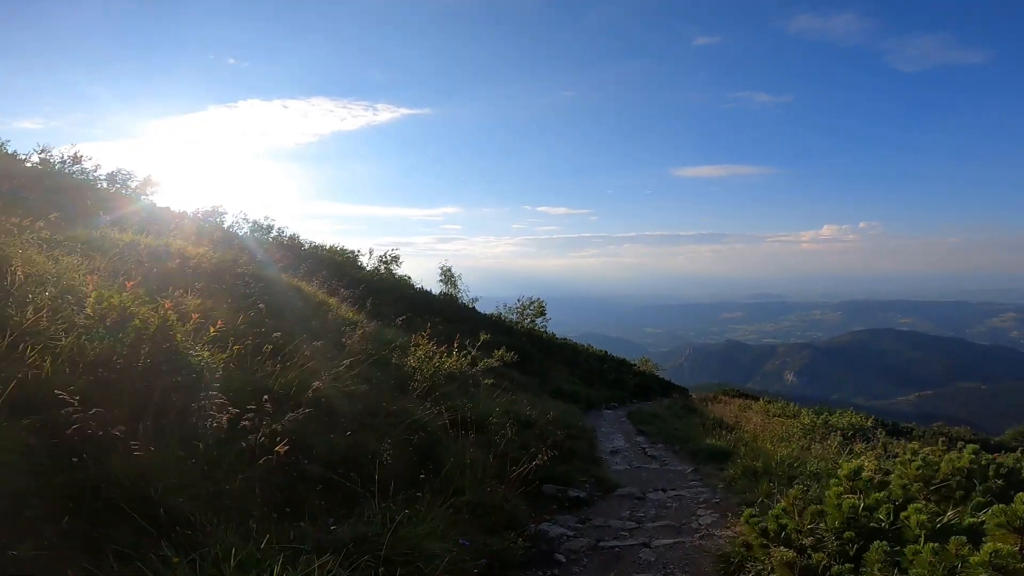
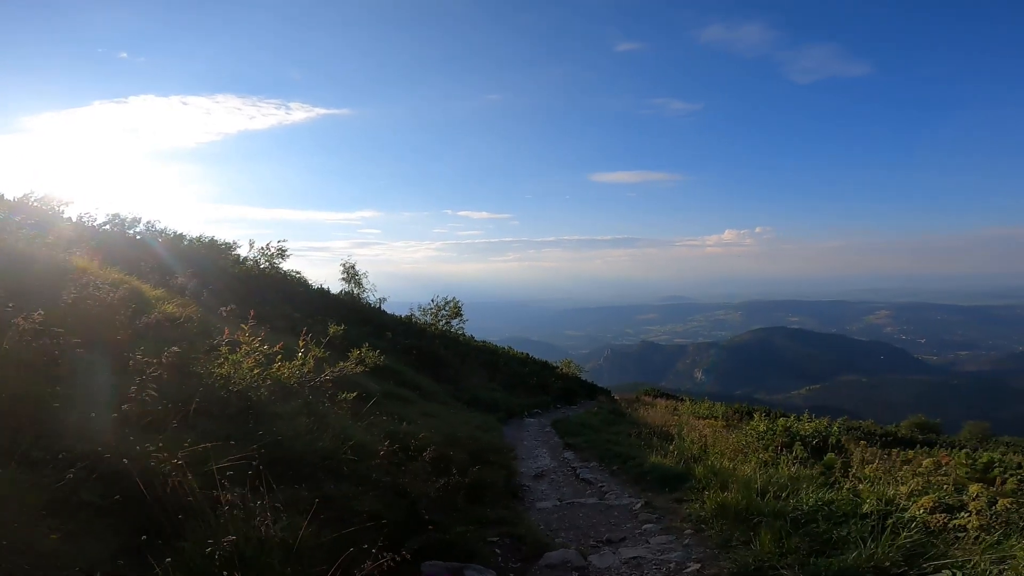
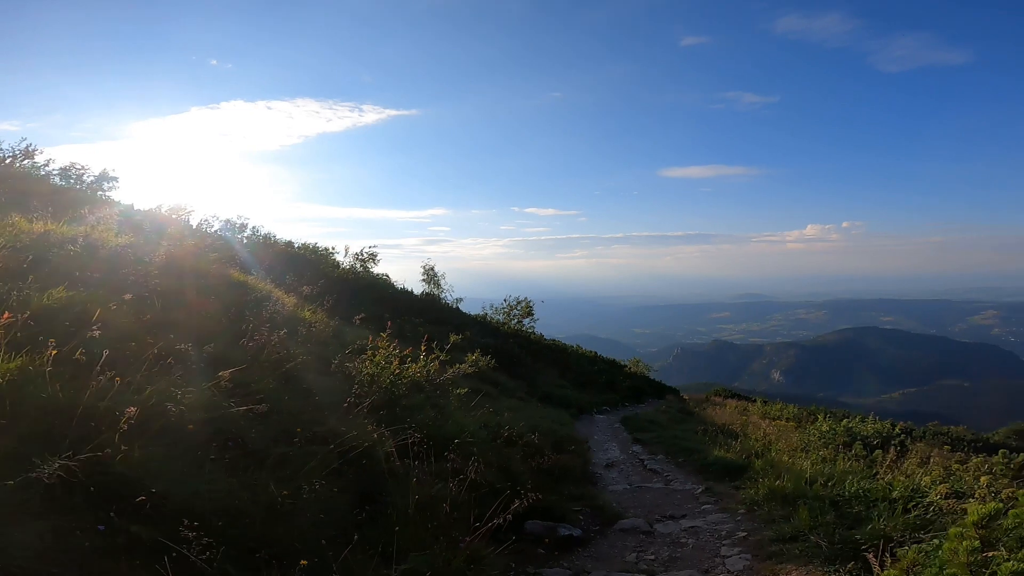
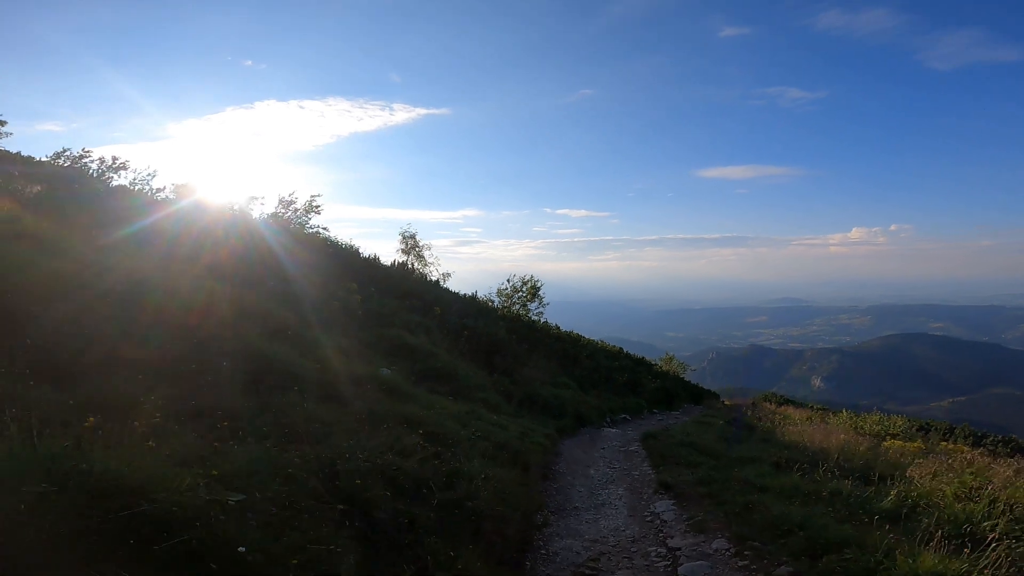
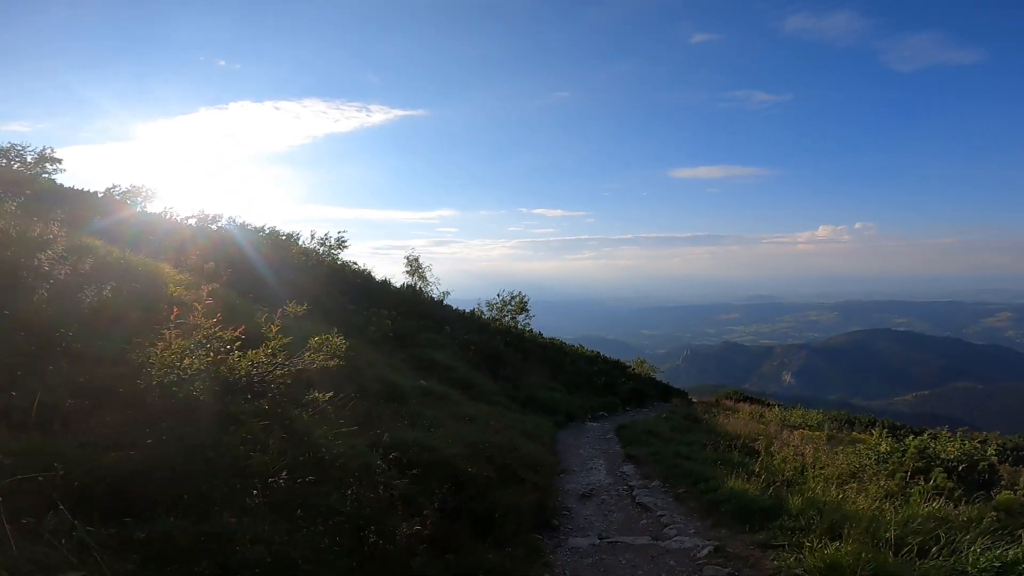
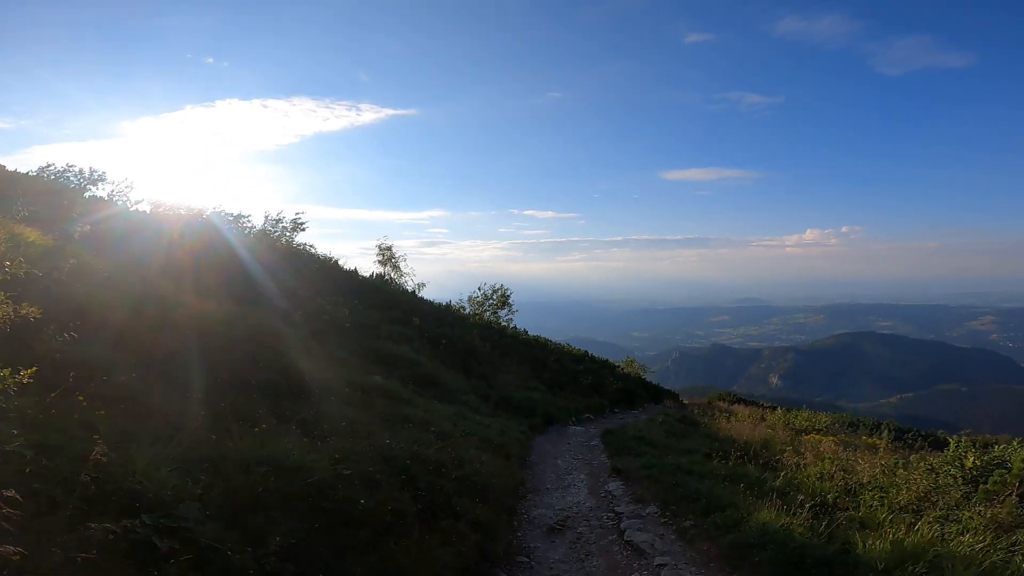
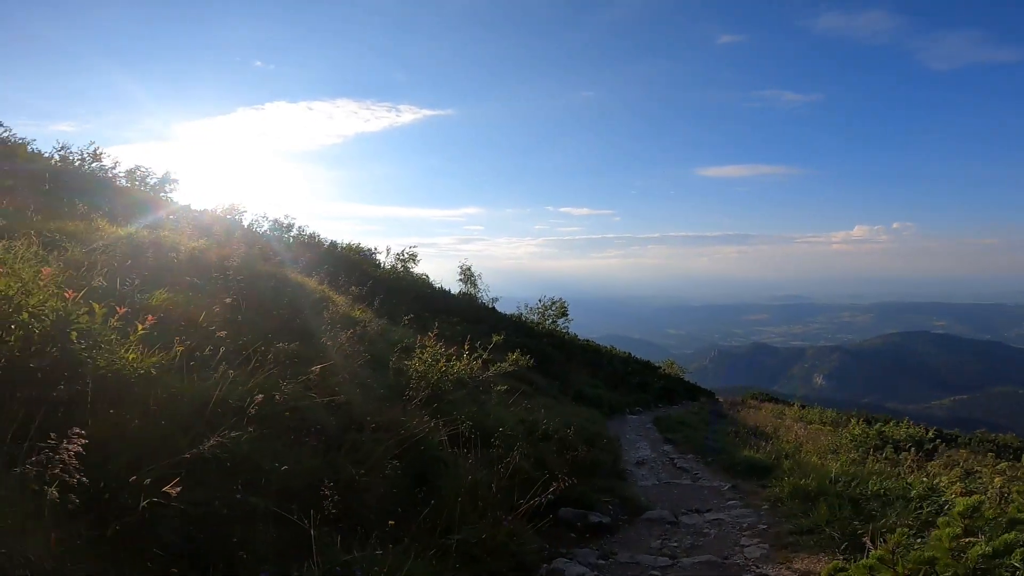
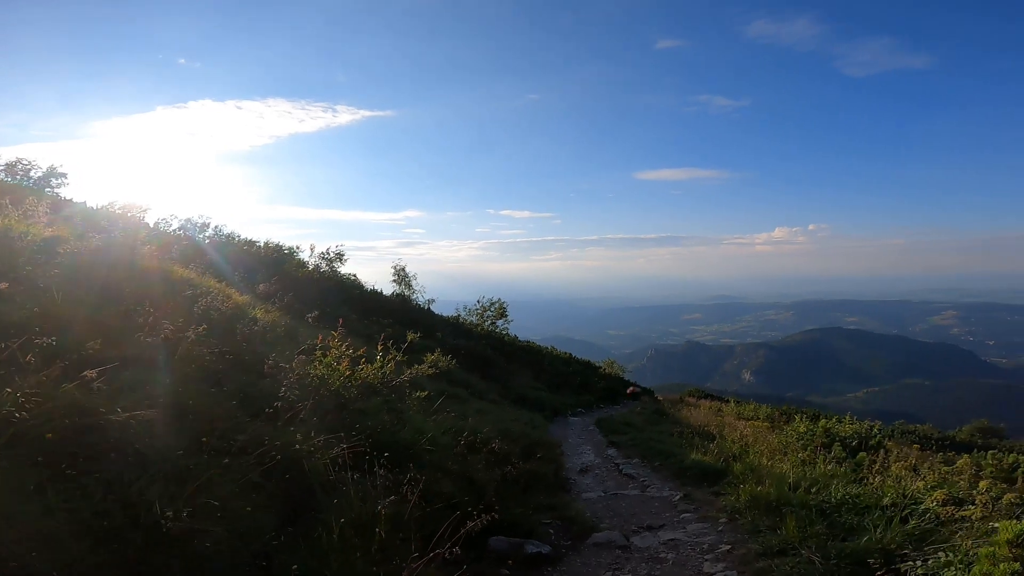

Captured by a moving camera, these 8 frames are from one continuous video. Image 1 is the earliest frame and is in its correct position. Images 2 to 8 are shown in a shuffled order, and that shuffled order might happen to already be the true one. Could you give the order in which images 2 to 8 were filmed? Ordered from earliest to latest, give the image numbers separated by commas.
7, 3, 8, 2, 5, 6, 4
